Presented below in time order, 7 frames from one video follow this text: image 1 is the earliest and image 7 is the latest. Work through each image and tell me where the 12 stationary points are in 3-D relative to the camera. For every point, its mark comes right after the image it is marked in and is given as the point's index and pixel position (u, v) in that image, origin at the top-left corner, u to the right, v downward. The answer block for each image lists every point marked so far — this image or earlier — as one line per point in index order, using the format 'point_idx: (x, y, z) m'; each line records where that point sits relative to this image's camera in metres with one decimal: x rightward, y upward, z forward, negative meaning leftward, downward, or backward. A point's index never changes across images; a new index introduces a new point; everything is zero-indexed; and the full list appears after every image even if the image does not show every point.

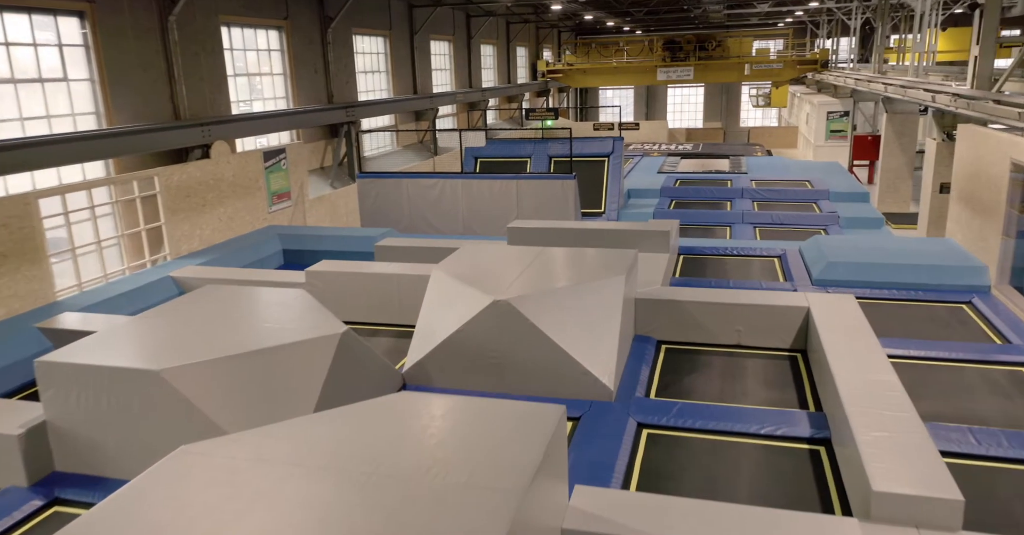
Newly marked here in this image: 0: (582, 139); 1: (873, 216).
0: (+1.4, +2.5, +14.1) m
1: (+6.3, +0.9, +12.4) m
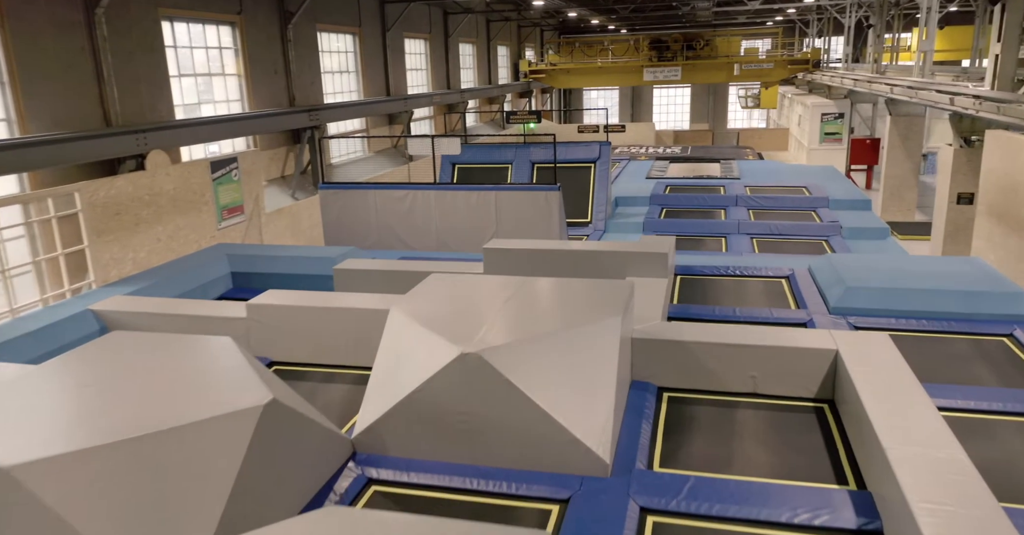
0: (+1.0, +2.3, +13.2) m
1: (+6.0, +0.7, +11.6) m
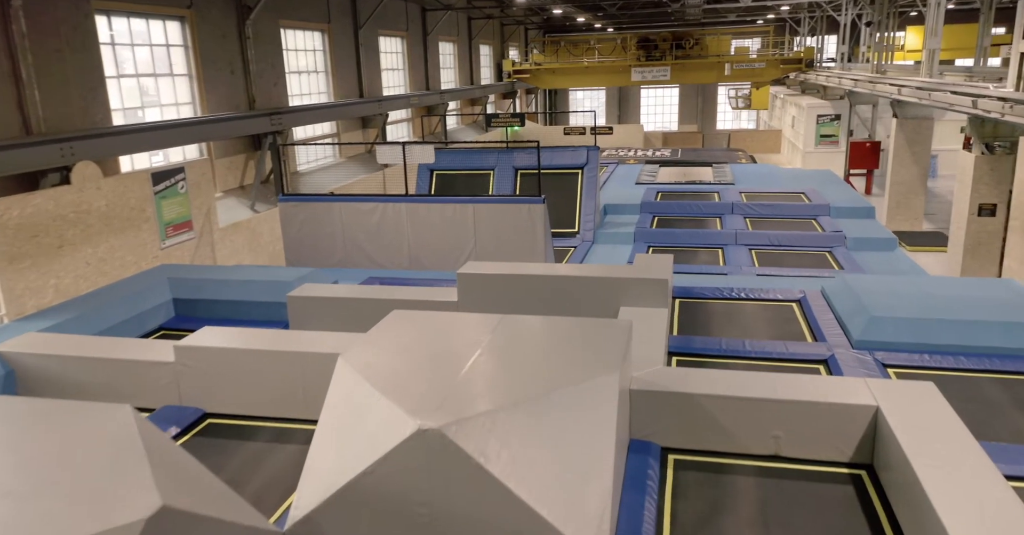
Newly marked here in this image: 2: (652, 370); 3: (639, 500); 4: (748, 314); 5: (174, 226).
0: (+0.7, +2.1, +12.4) m
1: (+5.7, +0.5, +10.9) m
2: (+0.9, -0.6, +4.5) m
3: (+0.7, -1.2, +3.8) m
4: (+2.2, -0.4, +6.6) m
5: (-3.7, +0.4, +7.8) m
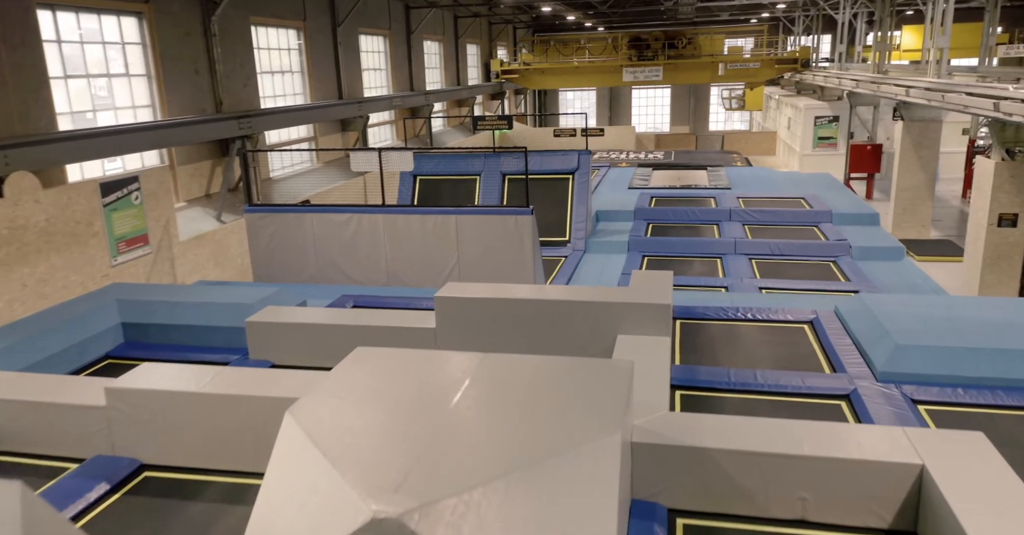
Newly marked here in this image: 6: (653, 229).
0: (+0.5, +1.9, +11.8) m
1: (+5.5, +0.3, +10.3) m
2: (+0.8, -0.8, +3.9) m
3: (+0.6, -1.4, +3.1) m
4: (+2.1, -0.6, +6.0) m
5: (-3.8, +0.3, +7.1) m
6: (+2.3, +0.6, +11.8) m
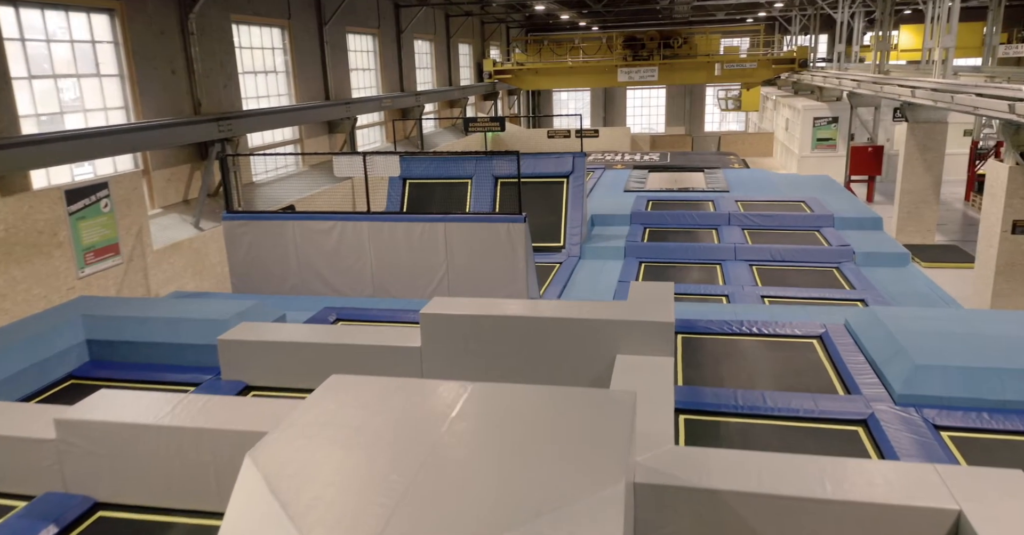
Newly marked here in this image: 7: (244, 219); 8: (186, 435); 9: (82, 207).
0: (+0.3, +1.8, +11.4) m
1: (+5.4, +0.3, +10.0) m
2: (+0.7, -0.9, +3.6) m
3: (+0.5, -1.5, +2.8) m
4: (+2.0, -0.7, +5.7) m
5: (-3.9, +0.2, +6.7) m
6: (+2.2, +0.5, +11.4) m
7: (-2.8, +0.5, +7.4) m
8: (-1.7, -0.9, +3.7) m
9: (-3.9, +0.6, +6.5) m
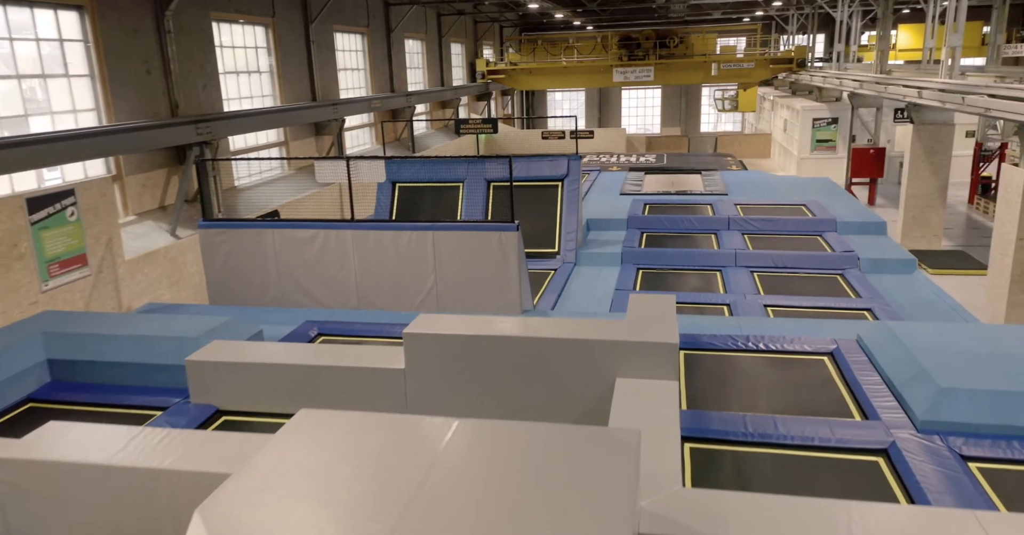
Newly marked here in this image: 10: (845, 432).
0: (+0.2, +1.7, +11.0) m
1: (+5.3, +0.2, +9.7) m
2: (+0.7, -1.0, +3.2) m
3: (+0.5, -1.6, +2.4) m
4: (+1.9, -0.8, +5.3) m
5: (-4.0, 0.0, +6.3) m
6: (+2.1, +0.4, +11.1) m
7: (-2.9, +0.4, +7.0) m
8: (-1.7, -1.0, +3.3) m
9: (-4.0, +0.5, +6.1) m
10: (+2.0, -1.0, +4.3) m
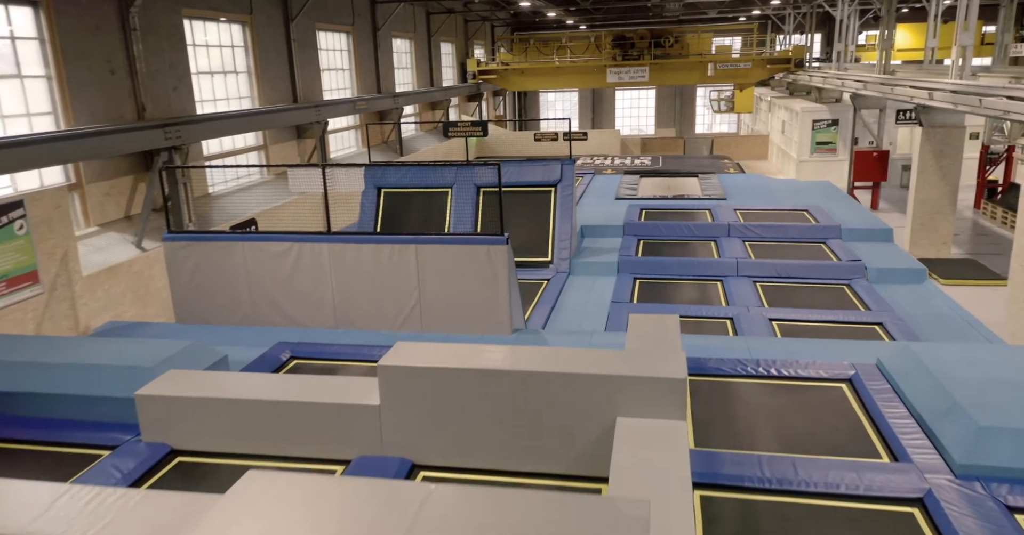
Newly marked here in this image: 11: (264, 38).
0: (+0.1, +1.6, +10.5) m
1: (+5.2, 0.0, +9.2) m
2: (+0.6, -1.1, +2.7) m
3: (+0.5, -1.7, +1.9) m
4: (+1.9, -0.9, +4.9) m
5: (-4.1, -0.1, +5.8) m
6: (+2.0, +0.3, +10.6) m
7: (-3.0, +0.2, +6.5) m
8: (-1.8, -1.1, +2.8) m
9: (-4.1, +0.3, +5.6) m
10: (+2.0, -1.1, +3.9) m
11: (-3.6, +3.3, +10.3) m
